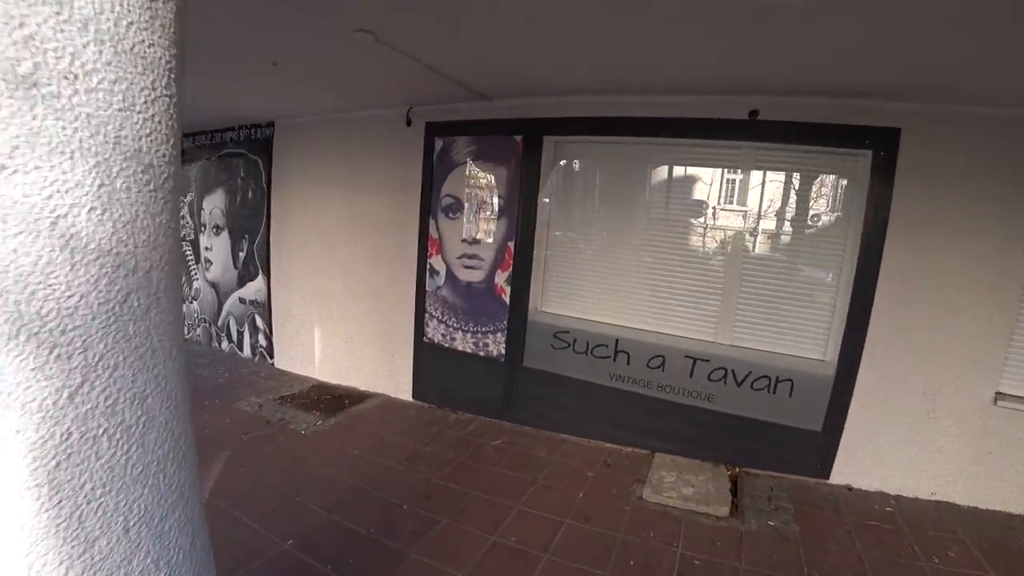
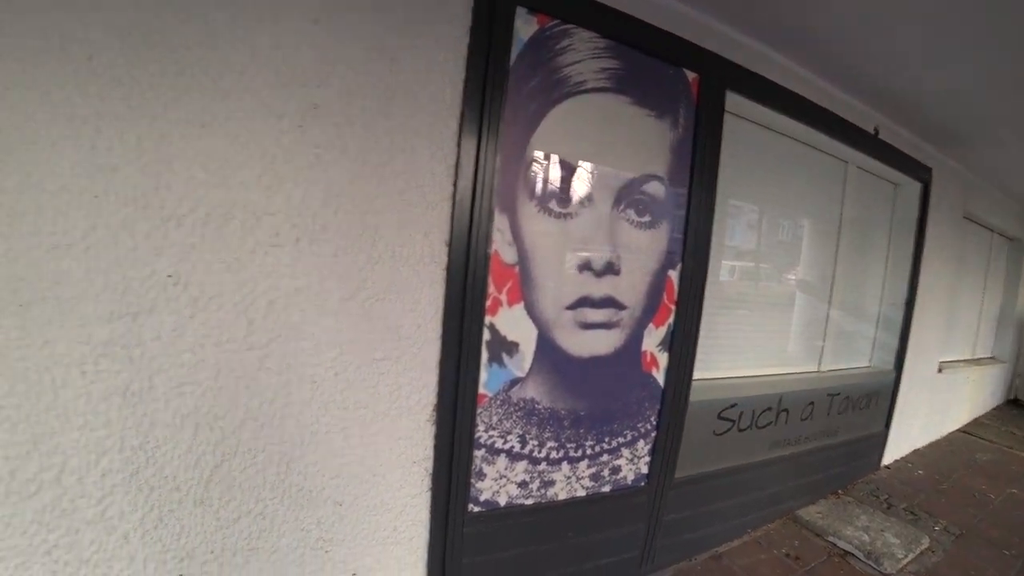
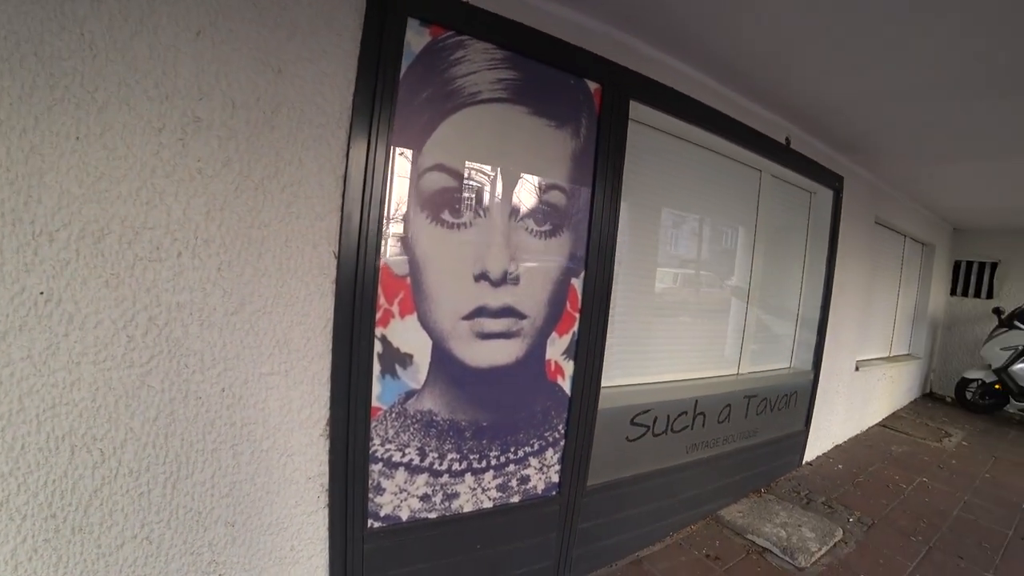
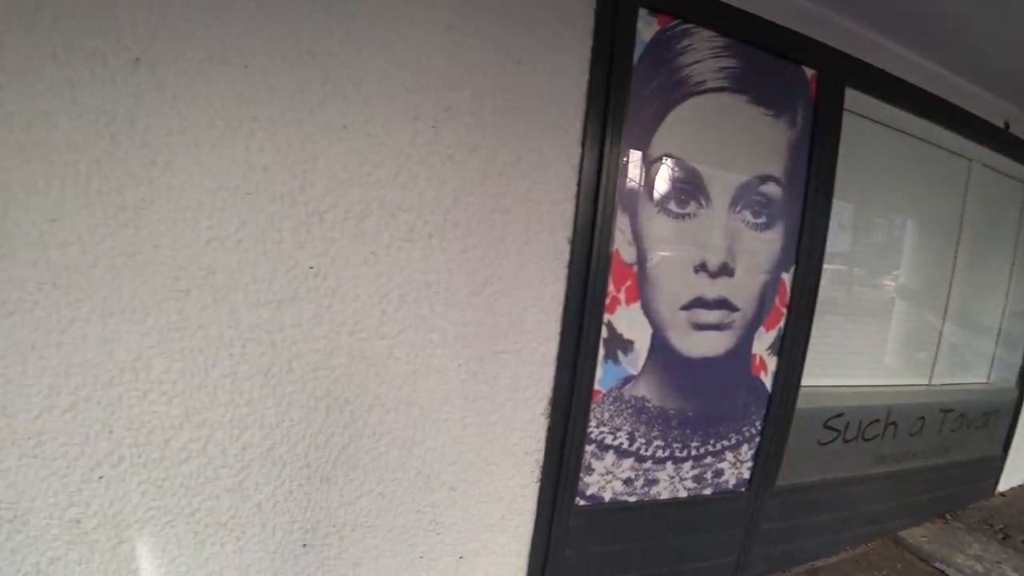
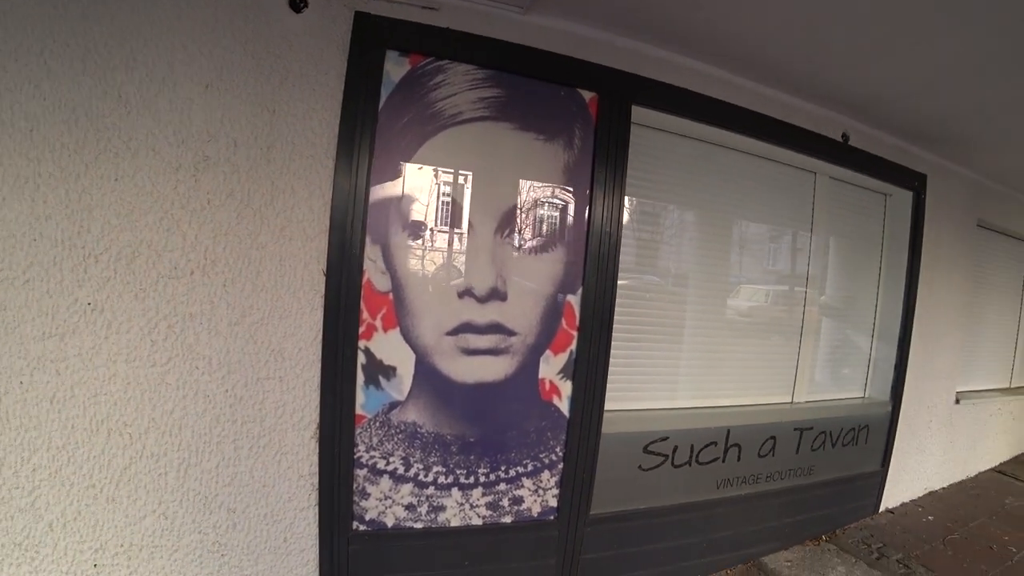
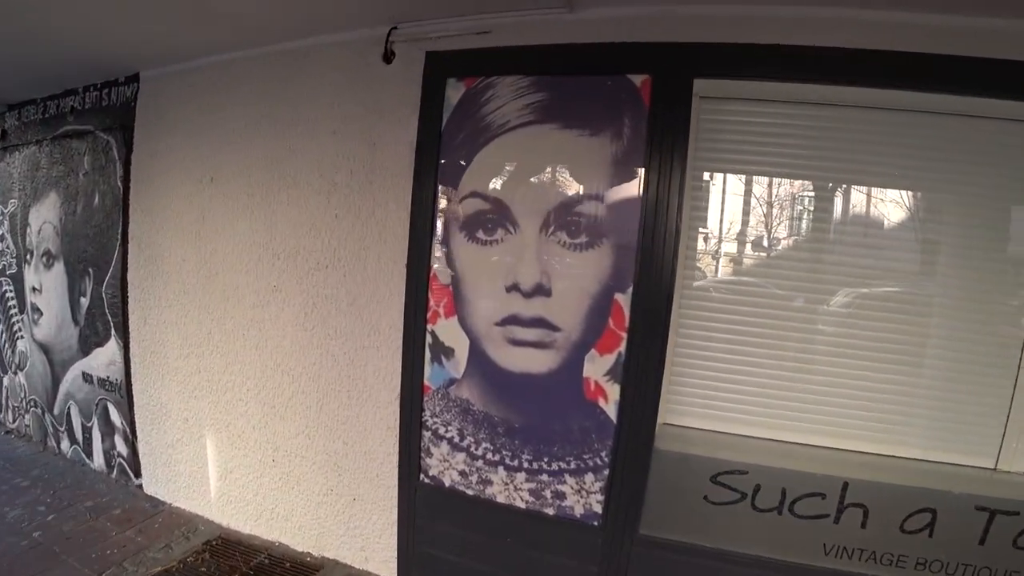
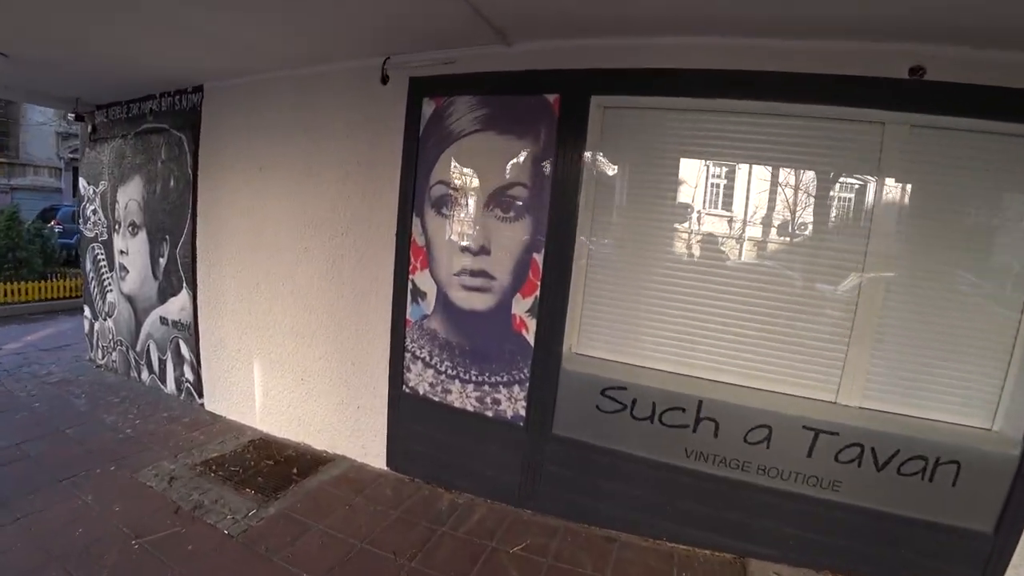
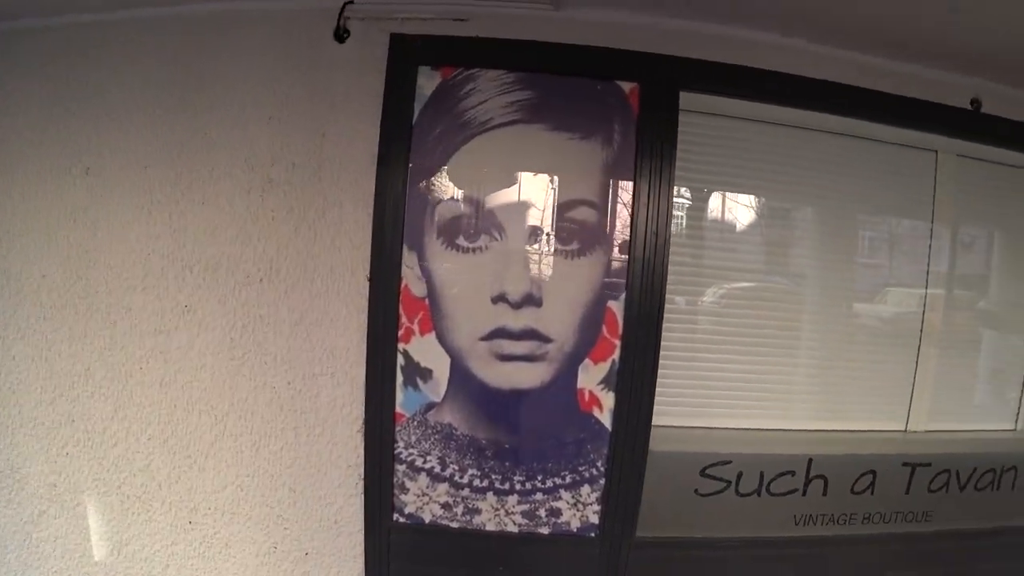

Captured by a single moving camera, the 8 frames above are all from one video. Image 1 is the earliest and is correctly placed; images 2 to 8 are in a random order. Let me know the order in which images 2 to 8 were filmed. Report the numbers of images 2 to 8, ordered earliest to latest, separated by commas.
7, 6, 8, 5, 3, 2, 4
